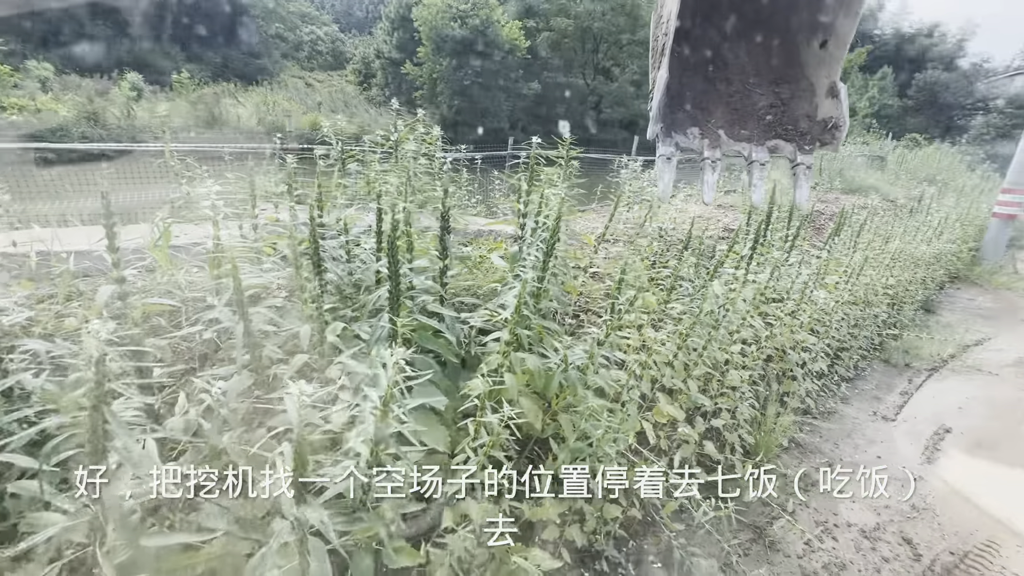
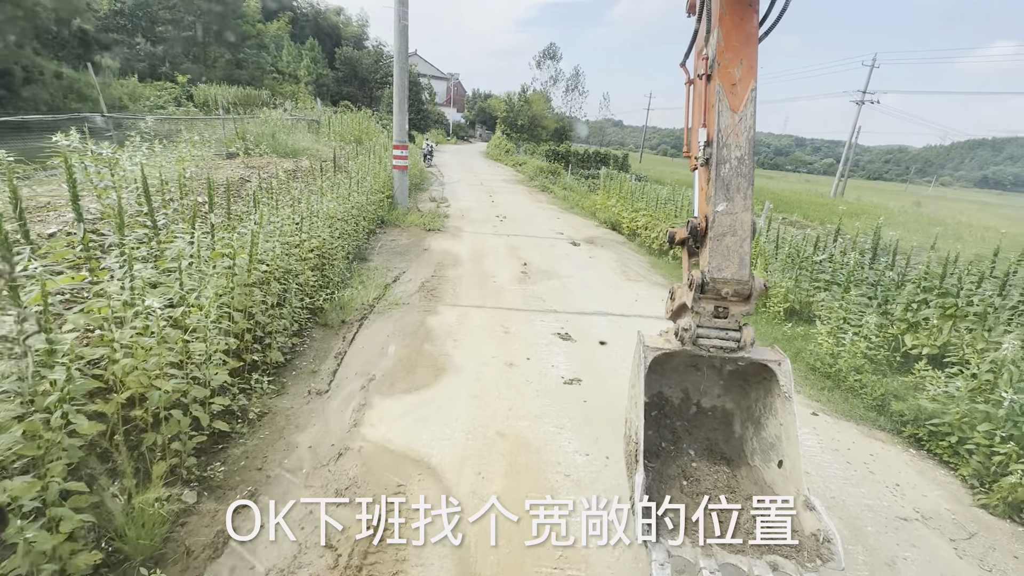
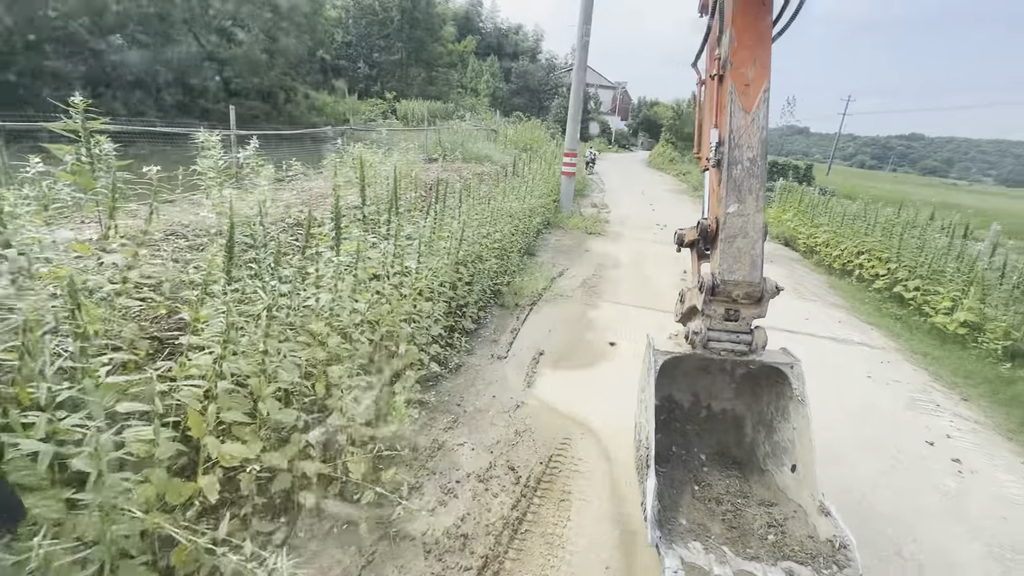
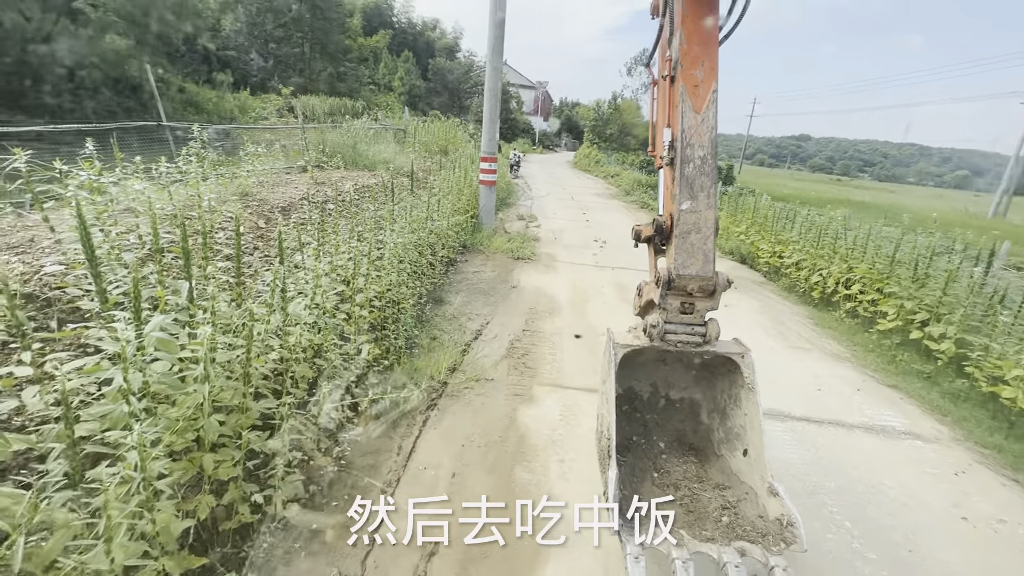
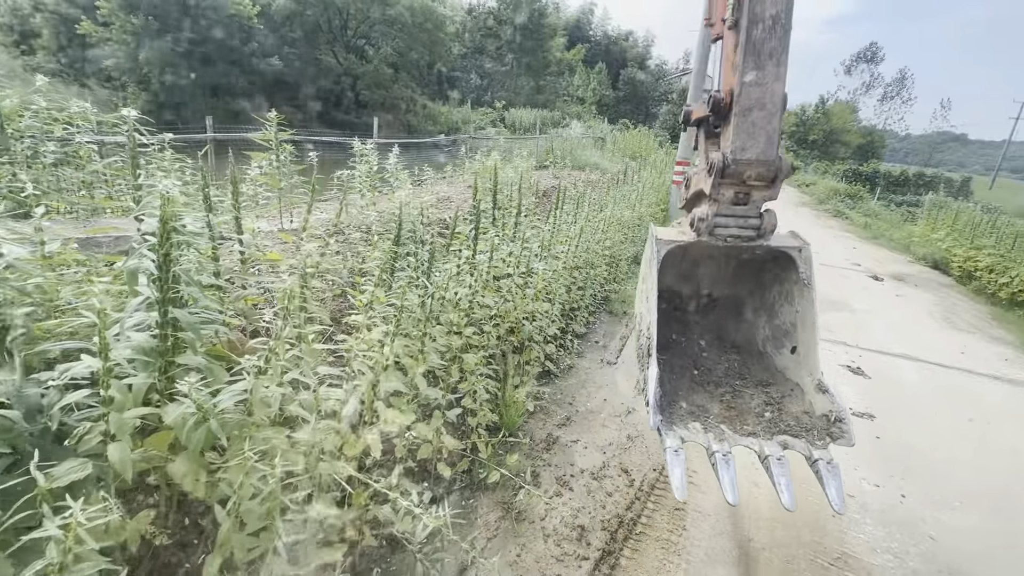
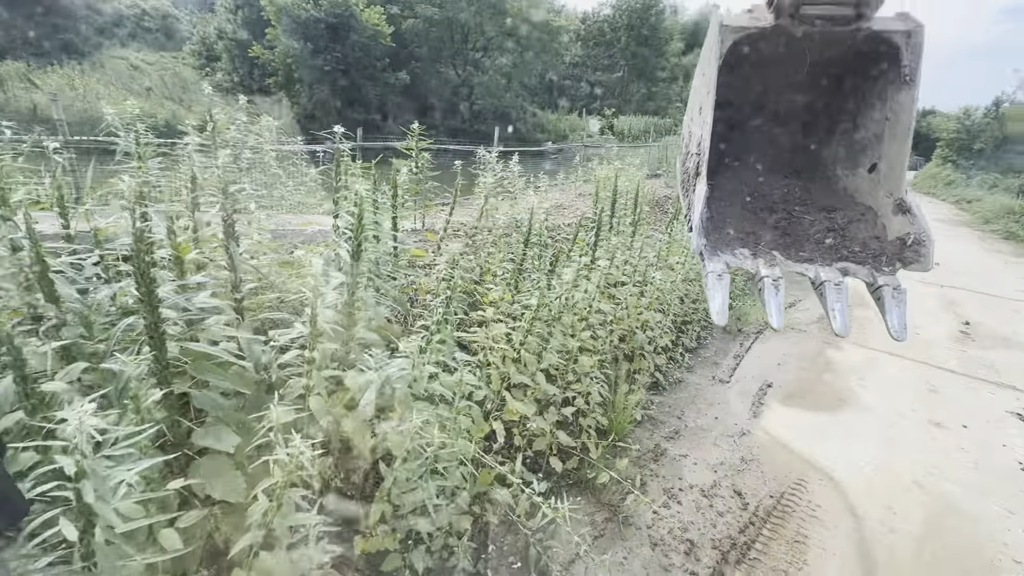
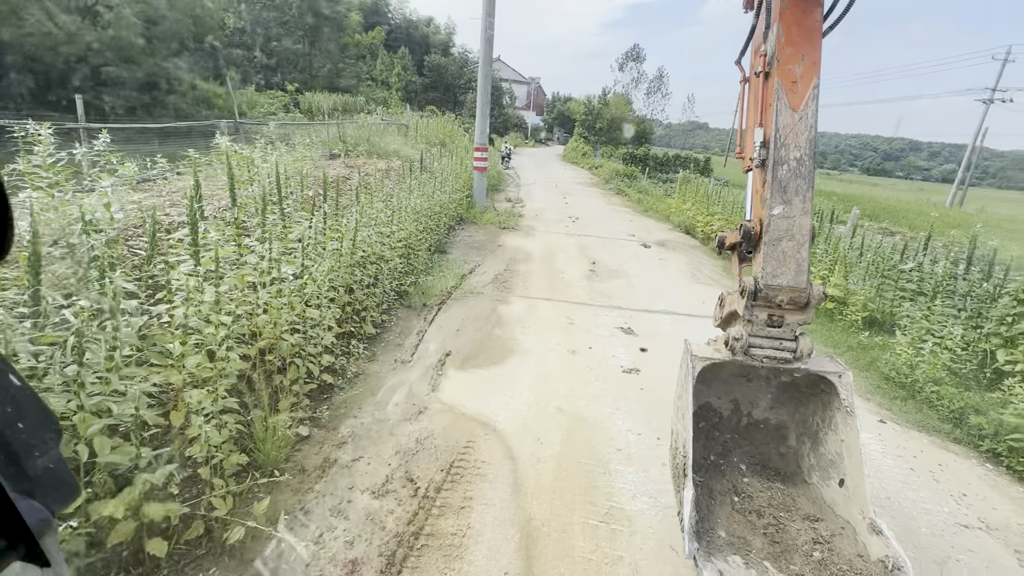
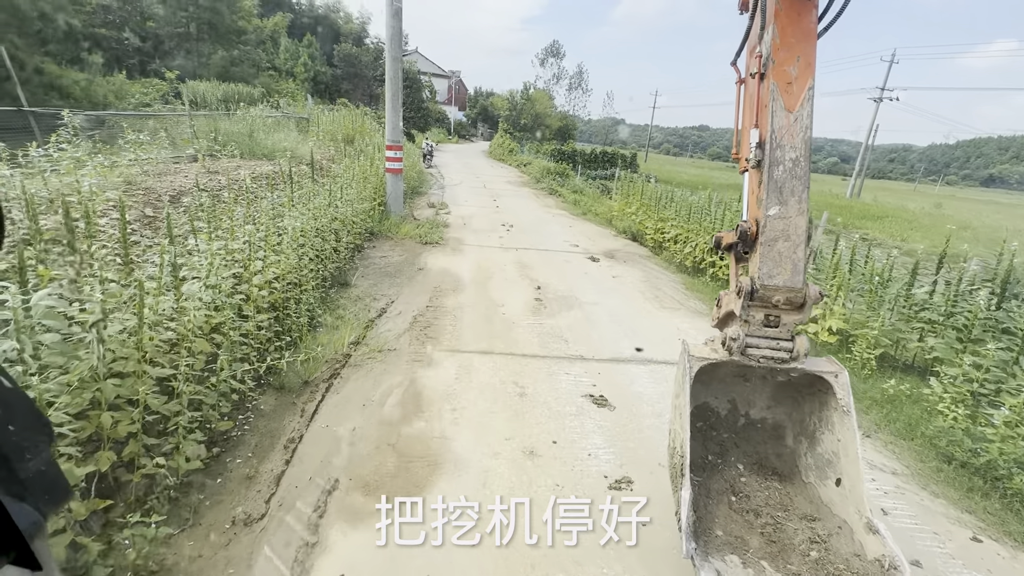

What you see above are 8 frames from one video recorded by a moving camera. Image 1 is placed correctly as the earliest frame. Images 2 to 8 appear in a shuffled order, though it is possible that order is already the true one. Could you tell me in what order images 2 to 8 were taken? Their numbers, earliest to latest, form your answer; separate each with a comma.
6, 5, 3, 7, 2, 8, 4
